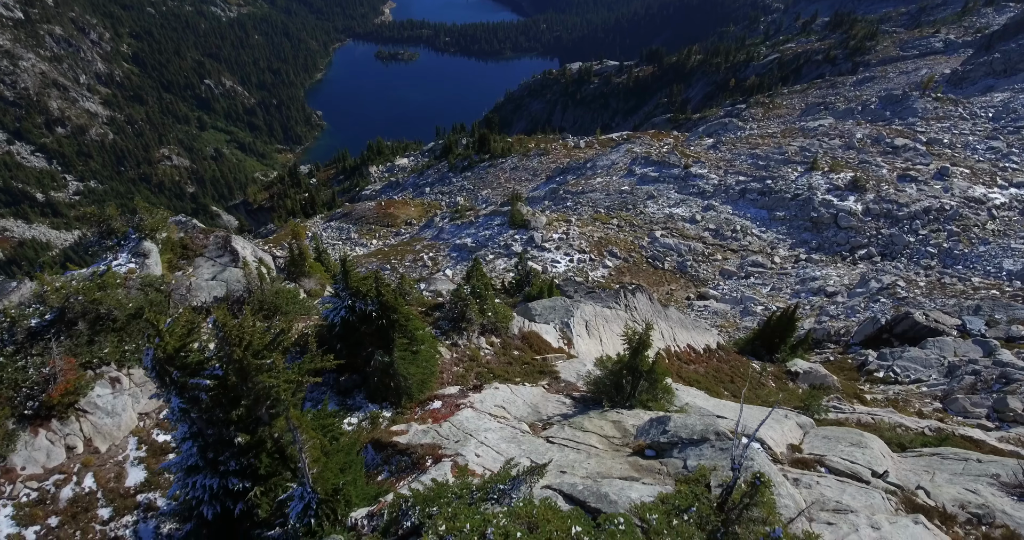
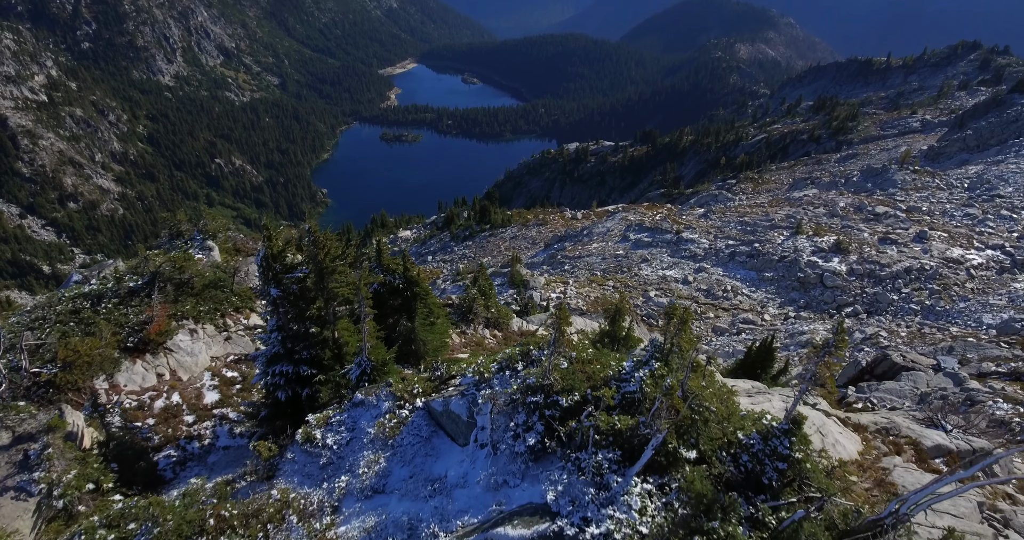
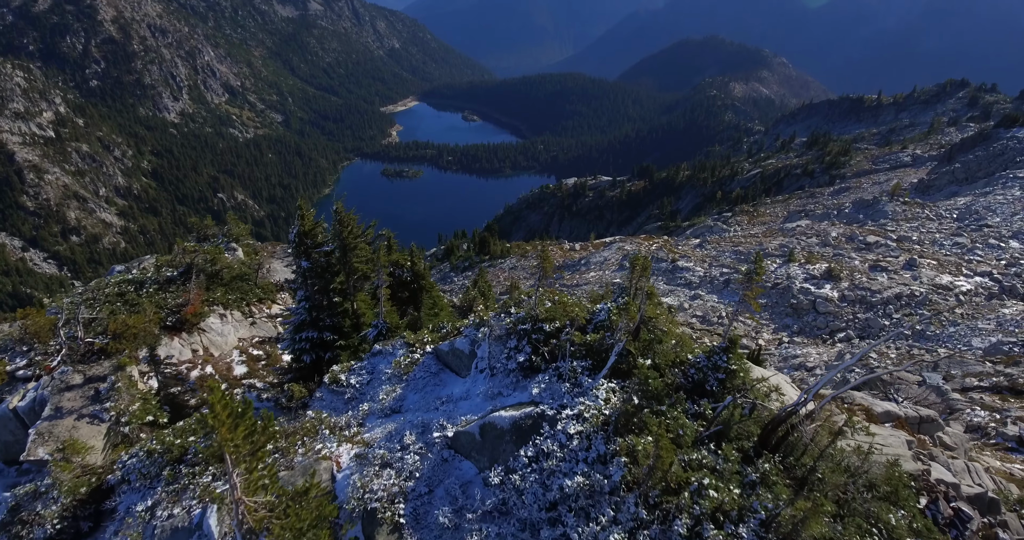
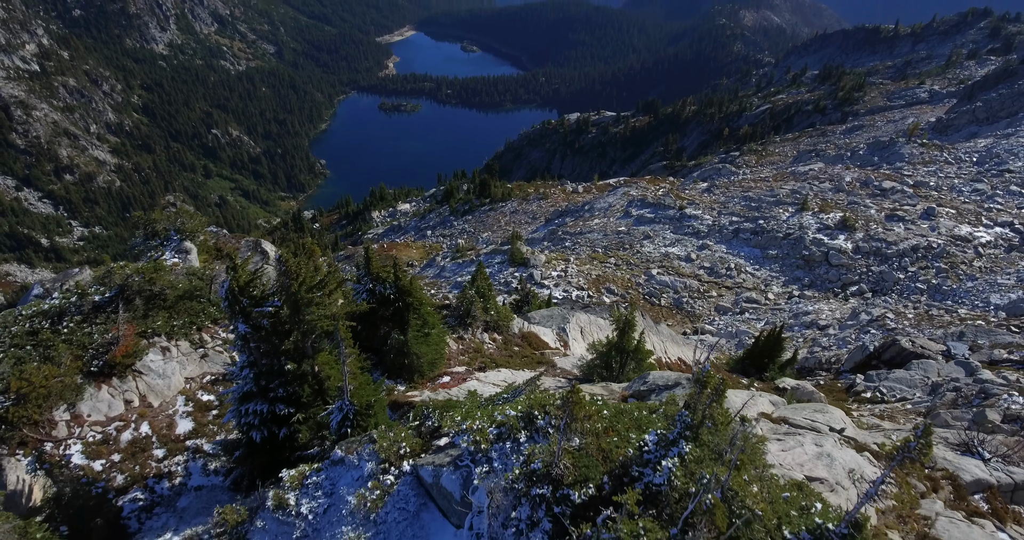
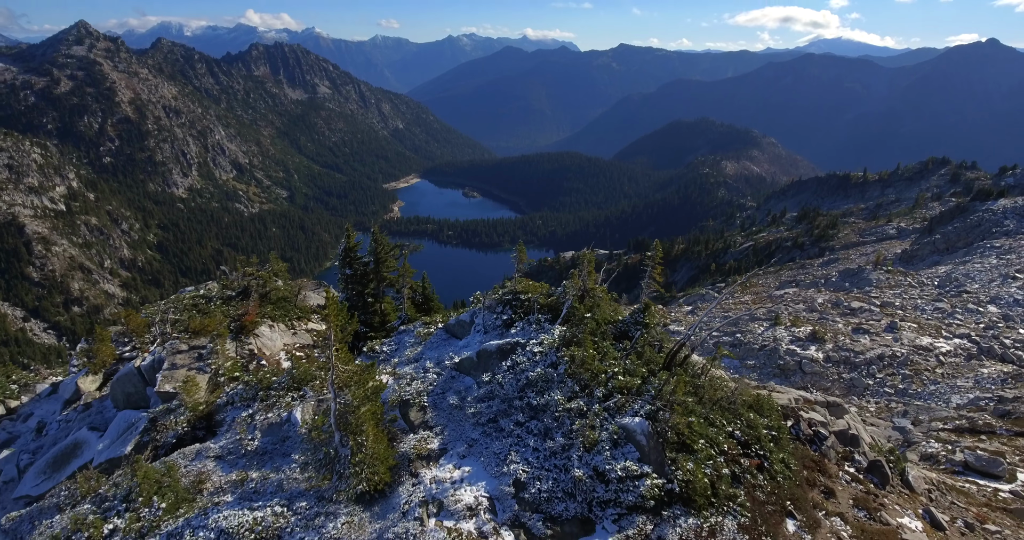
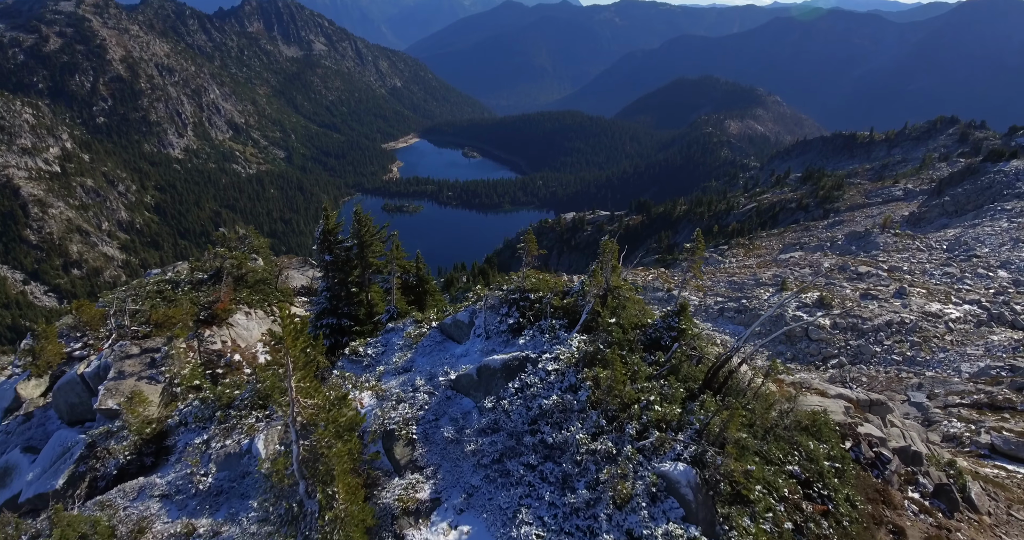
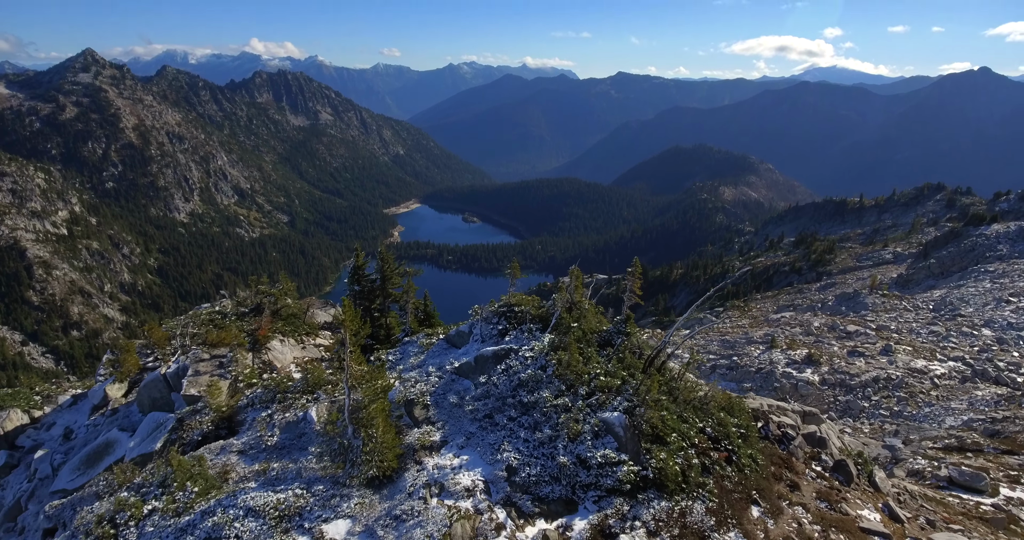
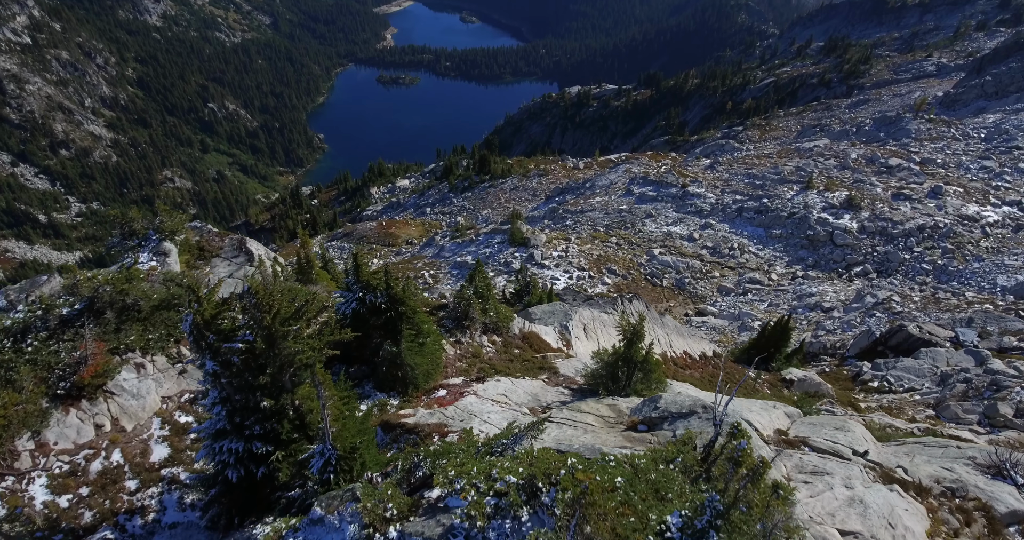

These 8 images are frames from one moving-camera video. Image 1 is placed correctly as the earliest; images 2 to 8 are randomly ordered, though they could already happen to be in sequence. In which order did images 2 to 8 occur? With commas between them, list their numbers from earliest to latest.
8, 4, 2, 3, 6, 5, 7
